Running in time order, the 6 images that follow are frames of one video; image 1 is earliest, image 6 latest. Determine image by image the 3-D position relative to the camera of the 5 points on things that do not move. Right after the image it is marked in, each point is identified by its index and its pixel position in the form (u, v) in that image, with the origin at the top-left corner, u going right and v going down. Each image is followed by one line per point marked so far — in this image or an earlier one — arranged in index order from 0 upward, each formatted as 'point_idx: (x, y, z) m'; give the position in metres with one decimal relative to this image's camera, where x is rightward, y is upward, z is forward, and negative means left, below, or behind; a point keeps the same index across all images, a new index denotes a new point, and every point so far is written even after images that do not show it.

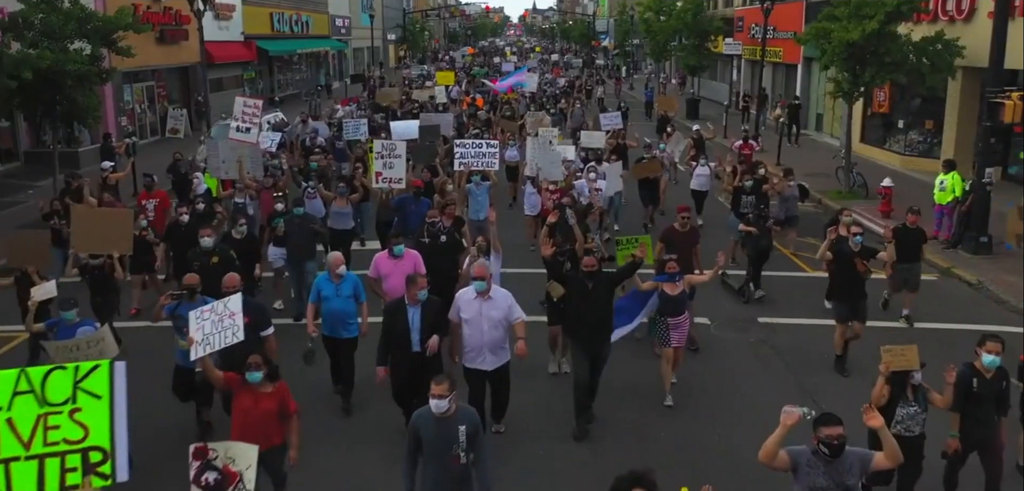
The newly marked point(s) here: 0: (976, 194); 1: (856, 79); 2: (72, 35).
0: (+6.1, +0.7, +12.2) m
1: (+6.0, +2.9, +16.1) m
2: (-7.5, +3.6, +15.7) m
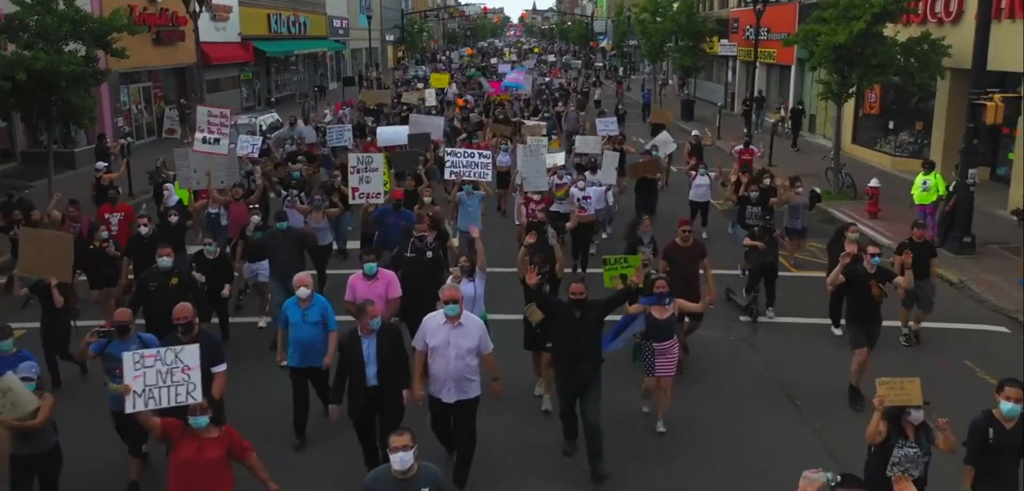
0: (+6.0, +0.7, +12.3) m
1: (+5.9, +2.9, +16.2) m
2: (-7.6, +3.6, +15.8) m
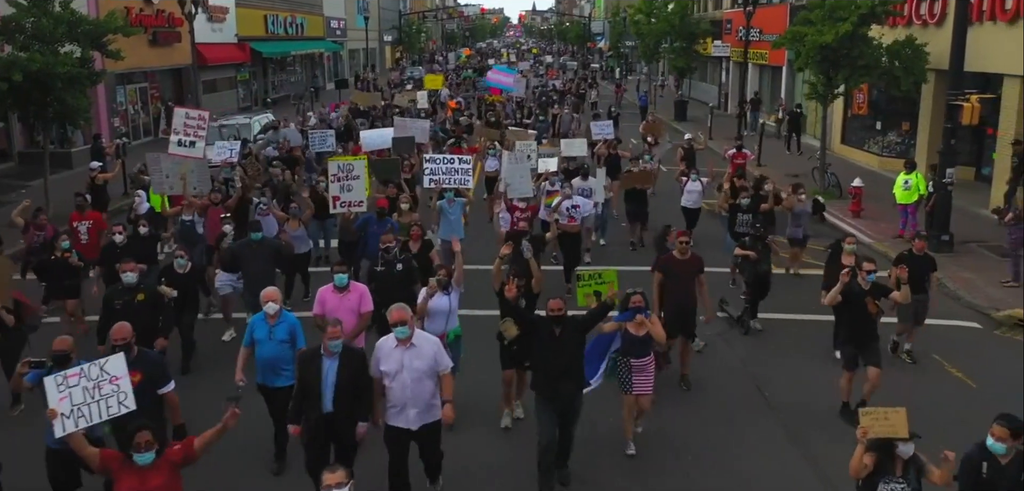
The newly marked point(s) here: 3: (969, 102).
0: (+5.8, +0.7, +12.5) m
1: (+5.7, +2.9, +16.4) m
2: (-7.8, +3.6, +16.0) m
3: (+5.9, +1.9, +11.9) m
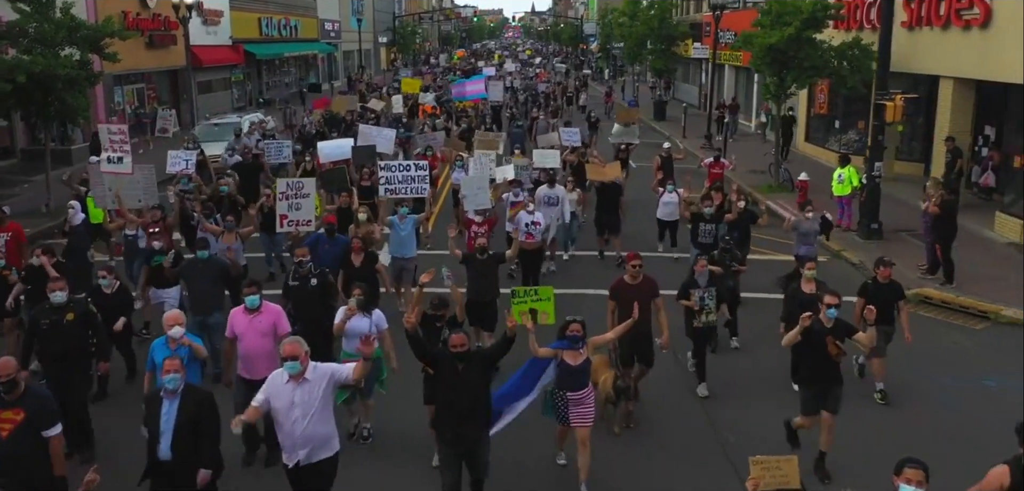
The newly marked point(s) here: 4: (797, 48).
0: (+5.3, +0.9, +13.6) m
1: (+5.2, +3.1, +17.5) m
2: (-8.4, +3.8, +17.1) m
3: (+5.4, +2.0, +13.0) m
4: (+5.3, +3.7, +17.1) m
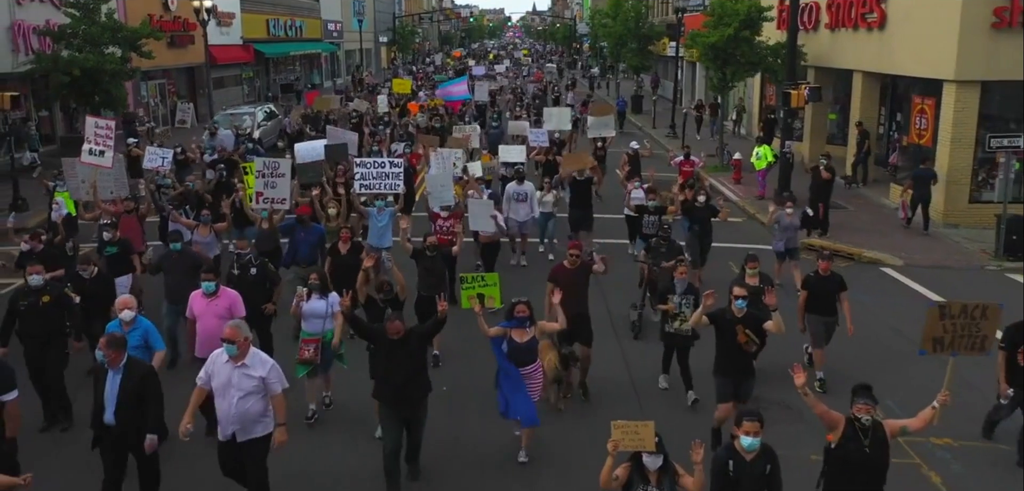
0: (+4.8, +1.5, +16.4) m
1: (+4.7, +3.7, +20.3) m
2: (-8.8, +4.4, +19.9) m
3: (+4.9, +2.7, +15.8) m
4: (+4.8, +4.3, +19.8) m
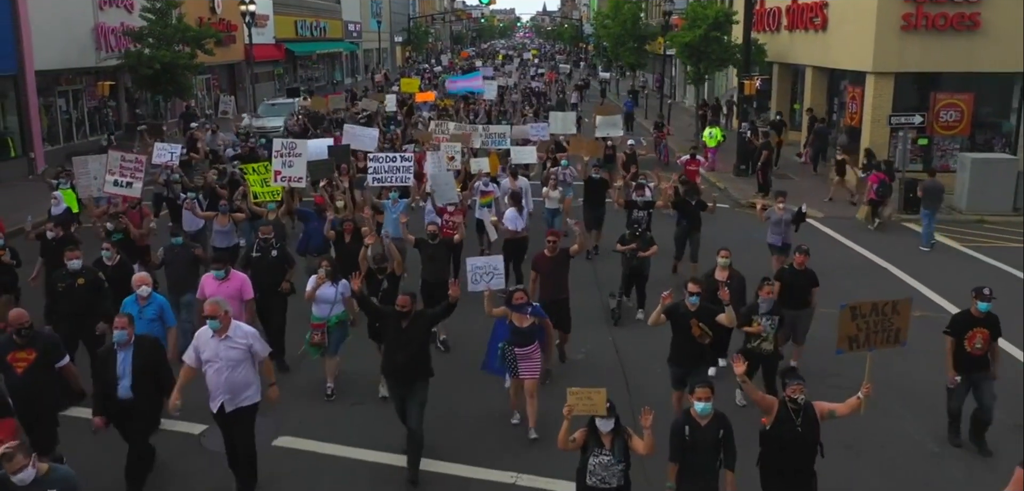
0: (+4.9, +2.3, +19.8) m
1: (+4.8, +4.5, +23.7) m
2: (-8.7, +5.2, +23.5) m
3: (+5.0, +3.4, +19.2) m
4: (+5.0, +5.0, +23.2) m
